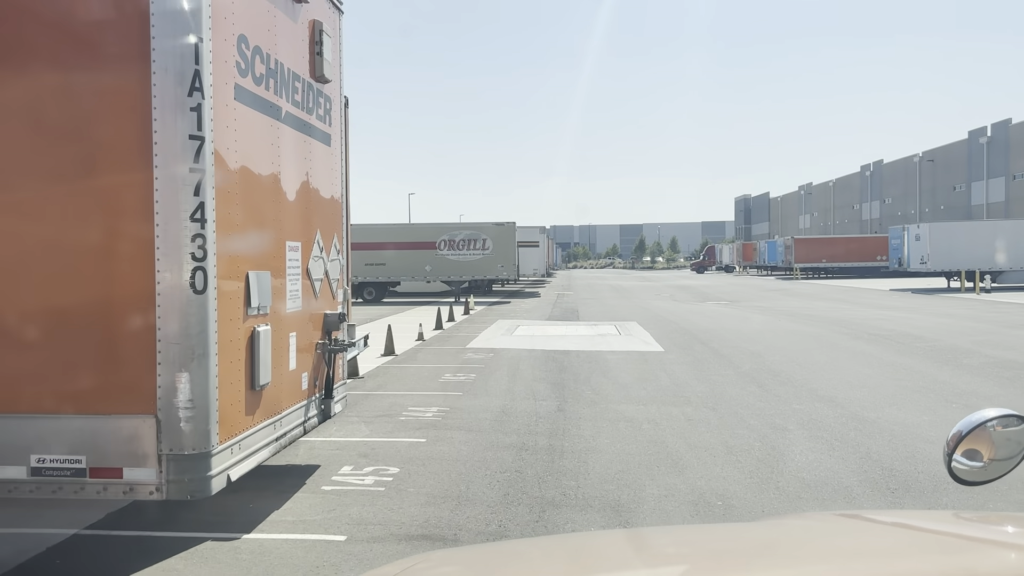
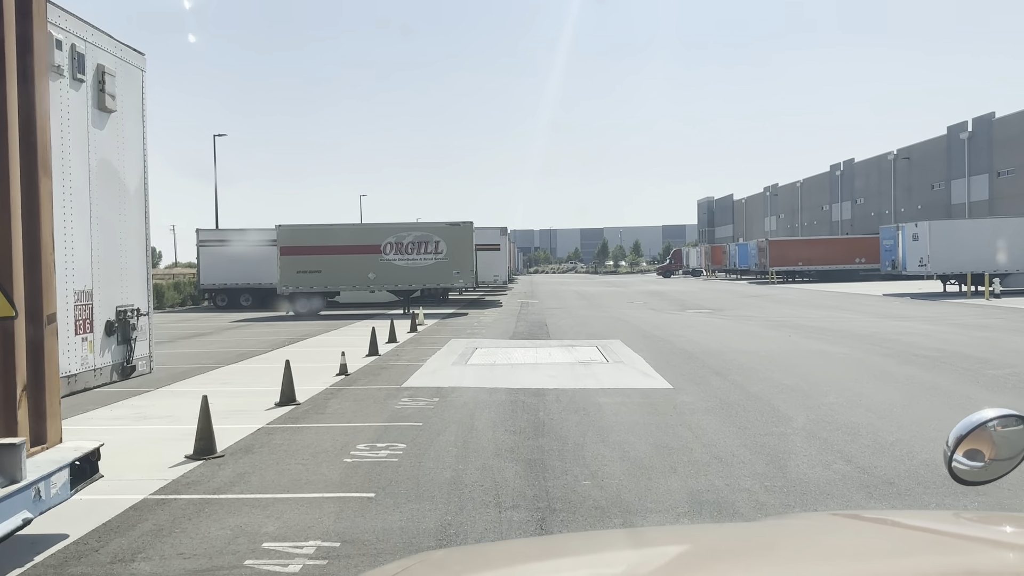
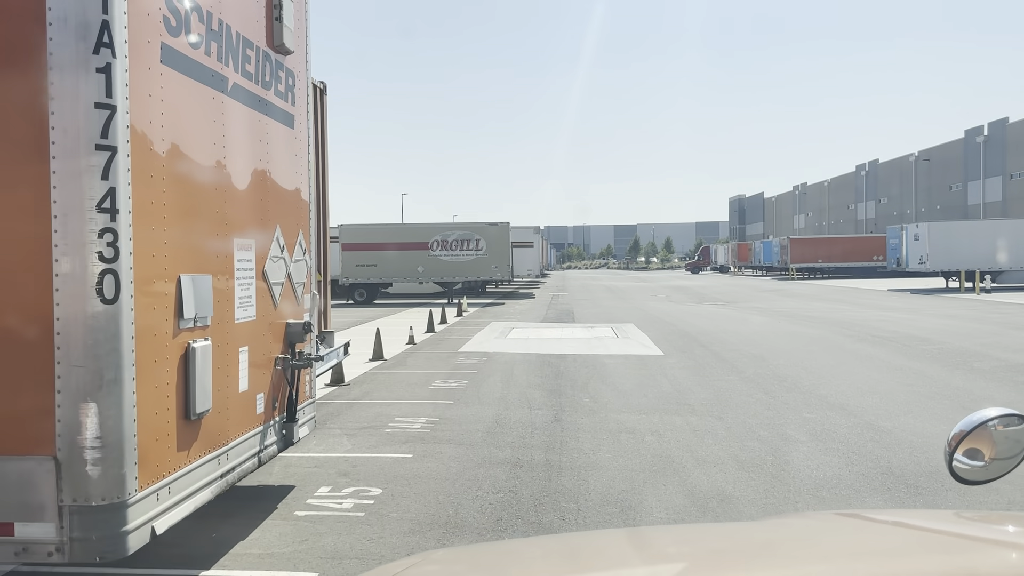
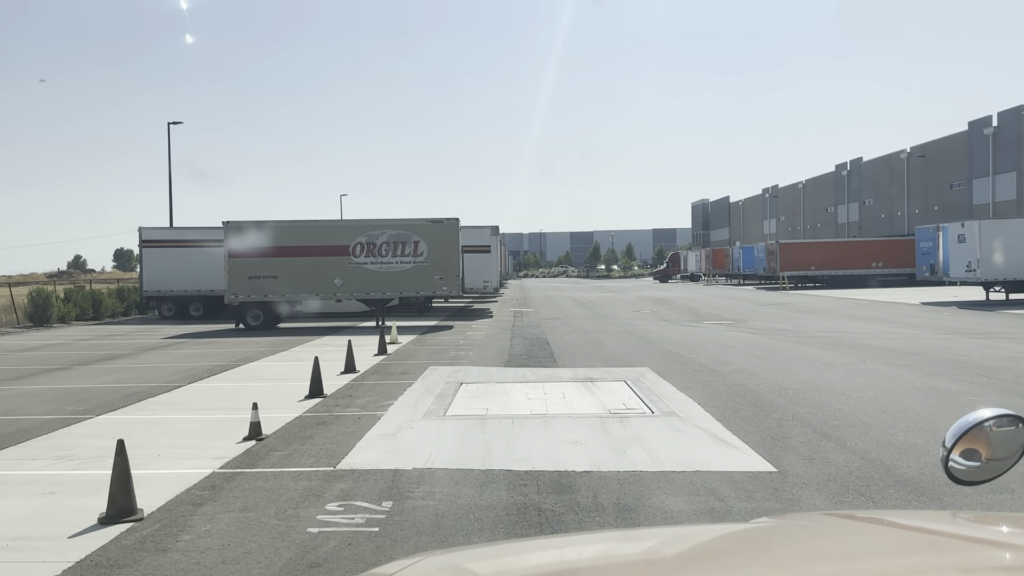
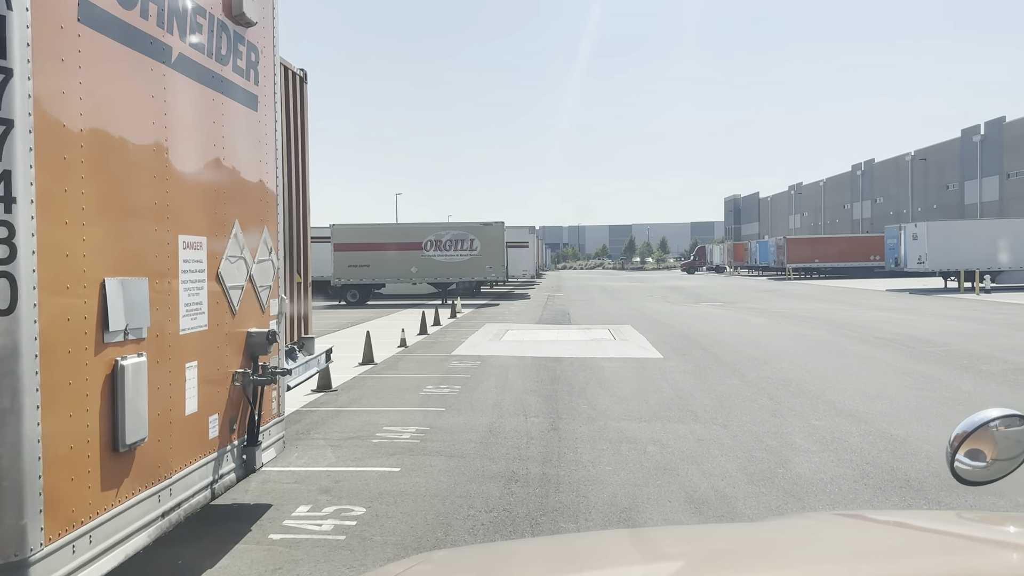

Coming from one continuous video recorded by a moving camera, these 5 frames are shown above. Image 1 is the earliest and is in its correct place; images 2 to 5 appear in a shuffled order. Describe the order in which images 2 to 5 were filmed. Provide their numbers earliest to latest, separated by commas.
3, 5, 2, 4
